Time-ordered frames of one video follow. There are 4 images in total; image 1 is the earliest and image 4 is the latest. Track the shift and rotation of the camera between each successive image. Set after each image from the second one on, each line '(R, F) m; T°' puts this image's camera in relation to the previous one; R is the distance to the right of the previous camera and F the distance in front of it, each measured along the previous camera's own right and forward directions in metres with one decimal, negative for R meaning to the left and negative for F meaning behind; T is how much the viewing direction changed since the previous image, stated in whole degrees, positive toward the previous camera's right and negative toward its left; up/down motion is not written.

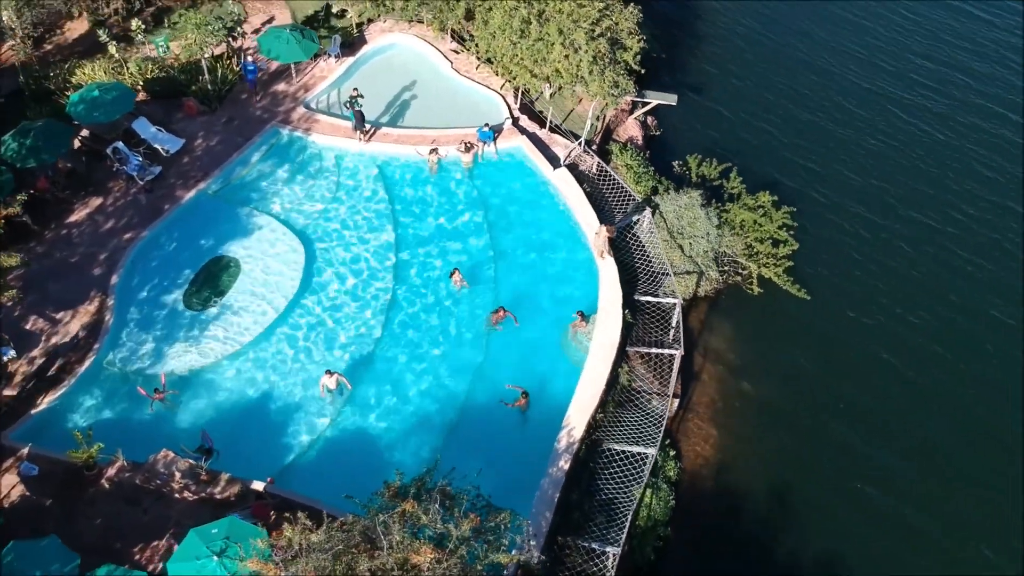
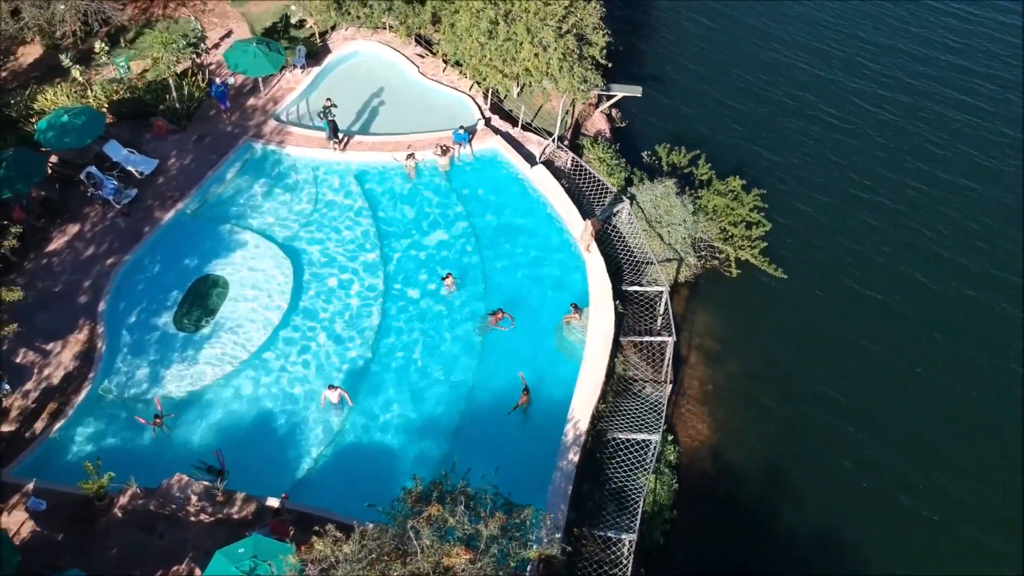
(-1.2, -0.2) m; +3°
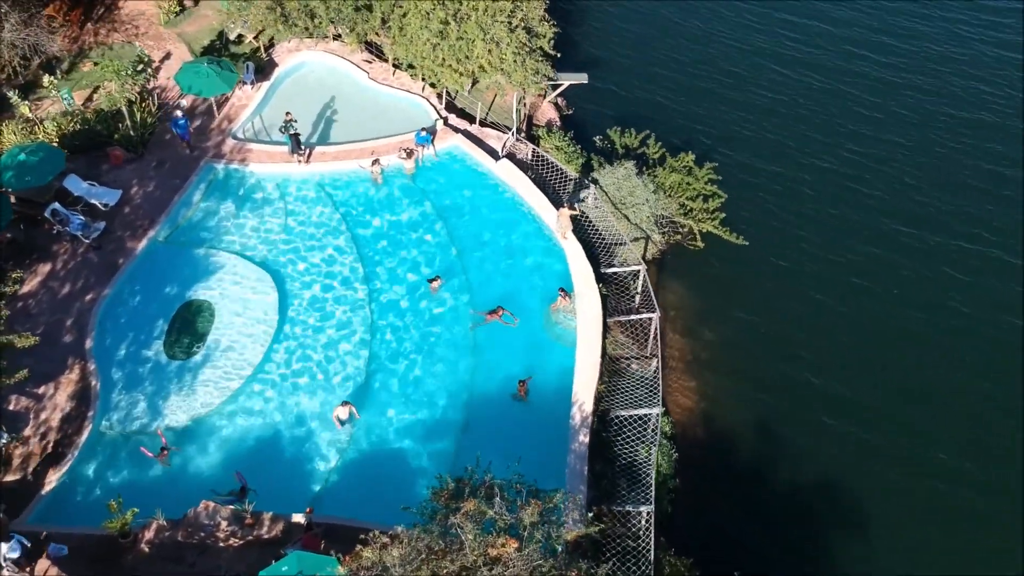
(-1.8, -0.4) m; +5°
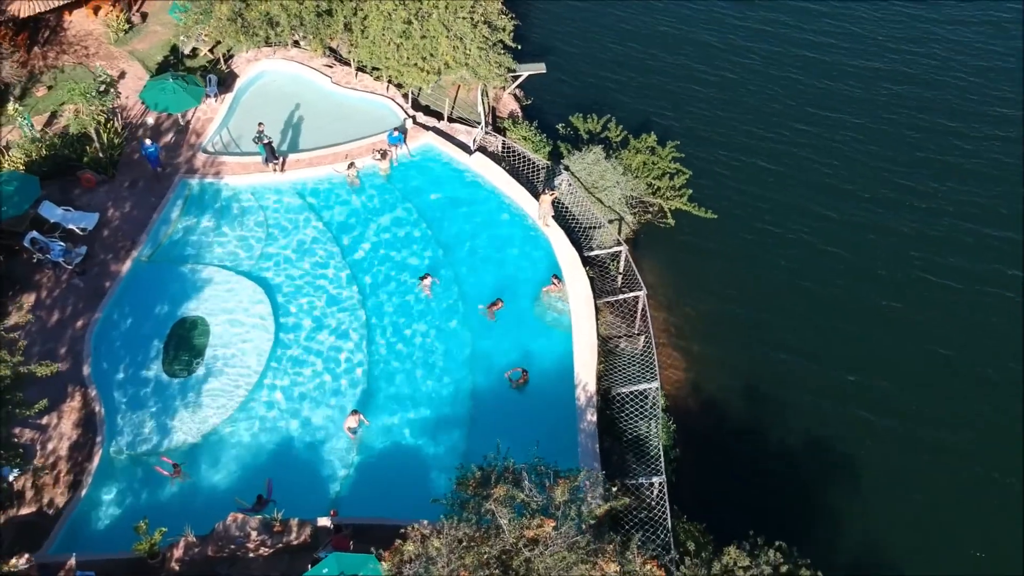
(-1.5, -0.4) m; +4°
